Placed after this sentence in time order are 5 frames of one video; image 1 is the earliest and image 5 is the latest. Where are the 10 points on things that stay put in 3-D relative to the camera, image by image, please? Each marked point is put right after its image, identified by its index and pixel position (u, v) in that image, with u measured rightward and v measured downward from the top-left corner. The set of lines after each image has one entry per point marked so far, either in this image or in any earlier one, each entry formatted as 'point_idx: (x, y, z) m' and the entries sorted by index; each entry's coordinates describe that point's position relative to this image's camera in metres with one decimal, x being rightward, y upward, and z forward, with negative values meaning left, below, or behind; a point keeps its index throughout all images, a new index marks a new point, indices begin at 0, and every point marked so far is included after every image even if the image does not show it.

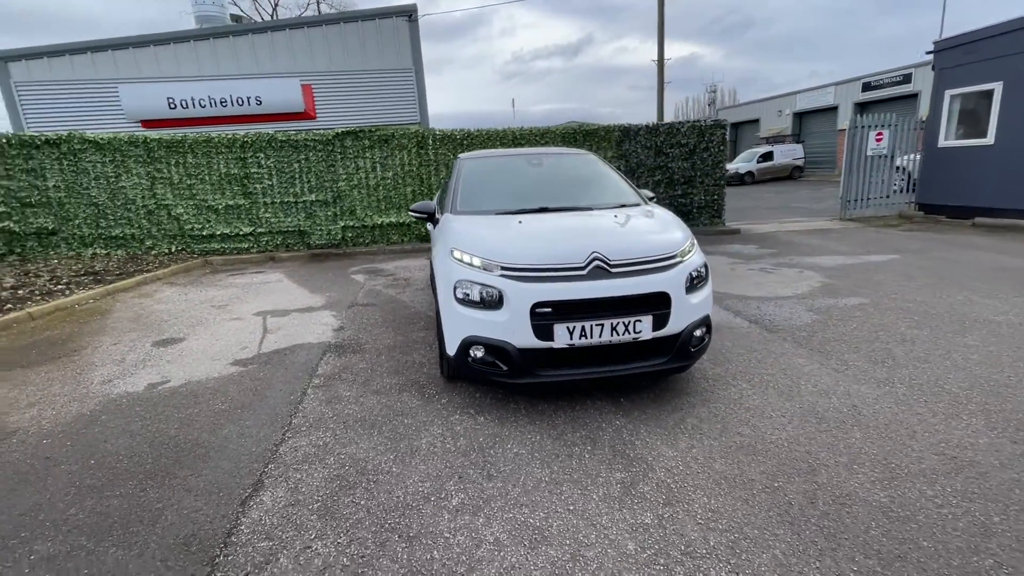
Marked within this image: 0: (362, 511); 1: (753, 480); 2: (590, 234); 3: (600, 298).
0: (-0.7, -1.1, +2.3) m
1: (+1.2, -1.0, +2.3) m
2: (+0.5, +0.4, +3.2) m
3: (+0.5, -0.1, +2.8) m
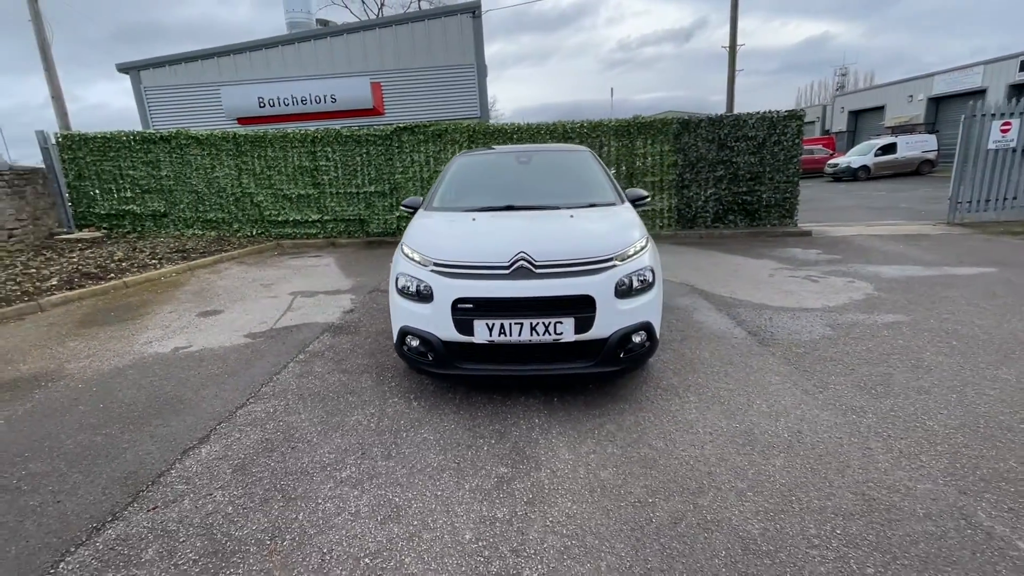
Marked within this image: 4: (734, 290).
0: (-1.4, -1.0, +2.6) m
1: (+0.6, -1.0, +2.3) m
2: (+0.1, +0.4, +3.2) m
3: (0.0, -0.1, +2.9) m
4: (+2.7, 0.0, +5.8) m
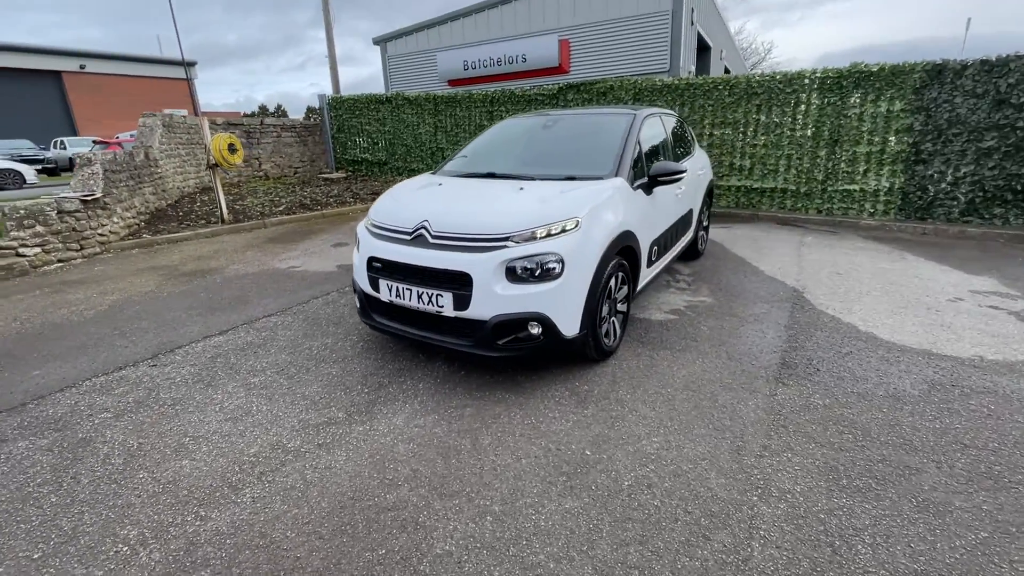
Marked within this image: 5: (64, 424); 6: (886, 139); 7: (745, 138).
0: (-2.1, -0.5, +3.4) m
1: (-0.6, -0.9, +2.3) m
2: (-0.4, +0.6, +3.2) m
3: (-0.6, +0.1, +3.0) m
4: (+3.1, -0.2, +4.2) m
5: (-2.6, -0.8, +2.7) m
6: (+6.1, +2.4, +7.6) m
7: (+4.3, +2.8, +8.7) m
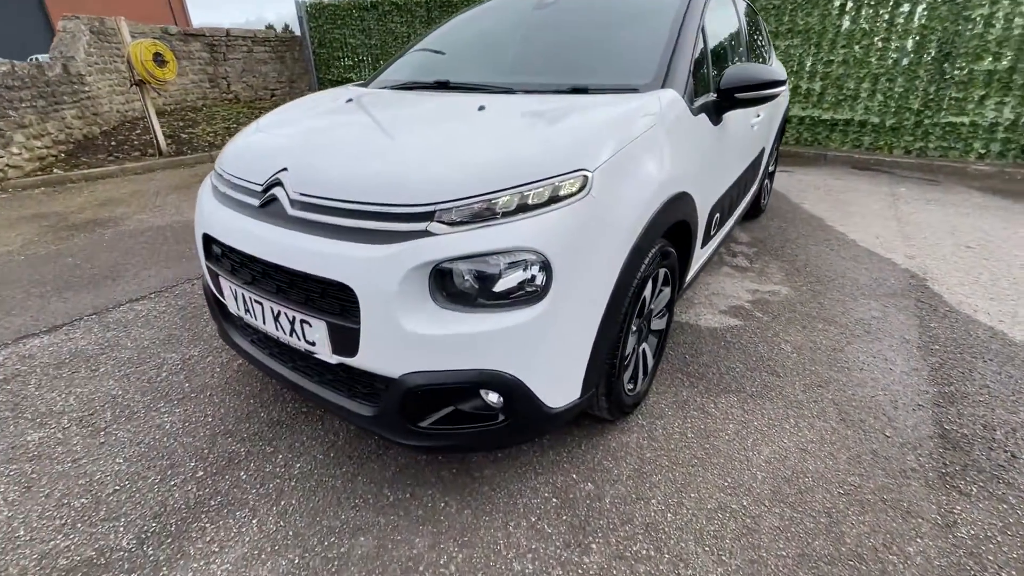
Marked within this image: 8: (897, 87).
0: (-2.3, -0.5, +2.2) m
1: (-0.8, -1.0, +1.0) m
2: (-0.5, +0.6, +1.7) m
3: (-0.8, +0.1, +1.5) m
4: (+2.9, -0.1, +2.7) m
5: (-2.8, -0.8, +1.5) m
6: (+6.1, +2.8, +5.7) m
7: (+4.4, +3.4, +6.7) m
8: (+5.2, +2.7, +6.4) m
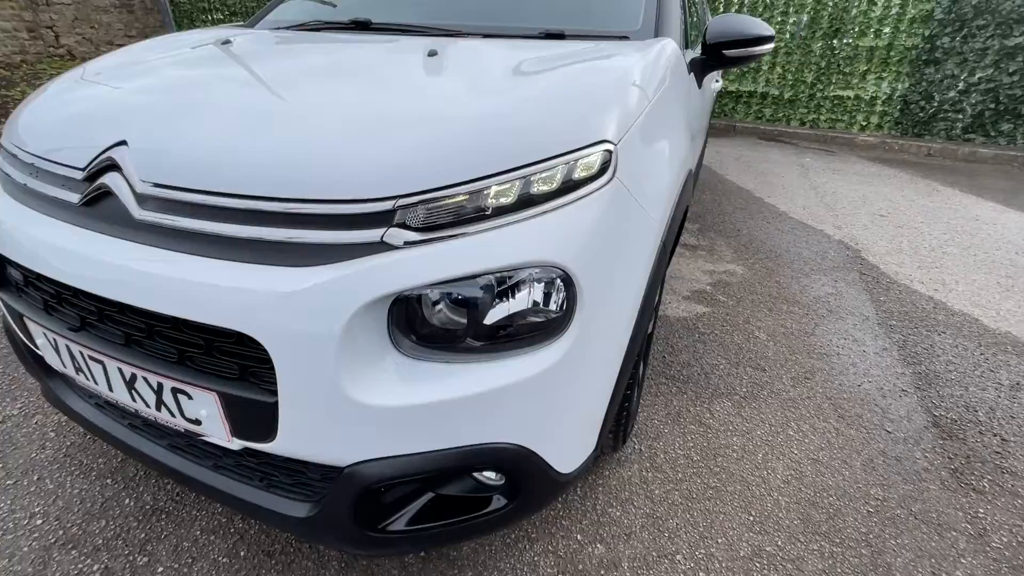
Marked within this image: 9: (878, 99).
0: (-2.4, -0.6, +1.3) m
1: (-0.7, -1.1, +0.5) m
2: (-0.6, +0.5, +1.1) m
3: (-0.8, 0.0, +0.9) m
4: (+2.6, 0.0, +2.8) m
5: (-2.8, -1.0, +0.6) m
6: (+5.0, +3.3, +6.1) m
7: (+3.1, +3.8, +6.8) m
8: (+4.0, +3.2, +6.7) m
9: (+5.0, +2.6, +6.5) m
